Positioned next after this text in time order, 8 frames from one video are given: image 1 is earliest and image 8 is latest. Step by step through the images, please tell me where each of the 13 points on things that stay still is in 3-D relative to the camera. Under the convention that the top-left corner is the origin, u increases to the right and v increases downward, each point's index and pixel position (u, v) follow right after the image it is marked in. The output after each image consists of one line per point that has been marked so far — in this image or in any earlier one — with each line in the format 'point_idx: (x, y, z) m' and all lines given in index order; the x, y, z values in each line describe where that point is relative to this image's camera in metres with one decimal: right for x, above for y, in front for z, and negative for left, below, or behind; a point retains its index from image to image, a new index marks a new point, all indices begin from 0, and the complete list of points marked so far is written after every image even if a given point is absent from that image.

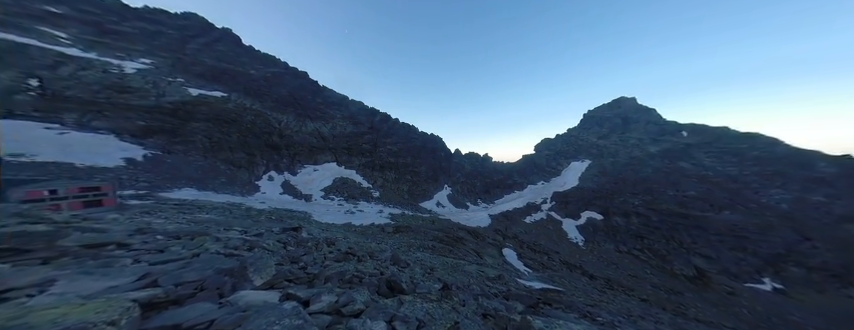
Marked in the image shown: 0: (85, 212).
0: (-26.1, -3.4, +15.8) m
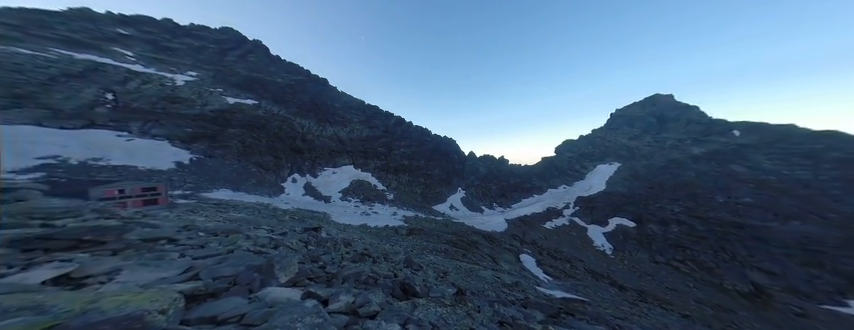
0: (-24.4, -3.7, +18.0) m
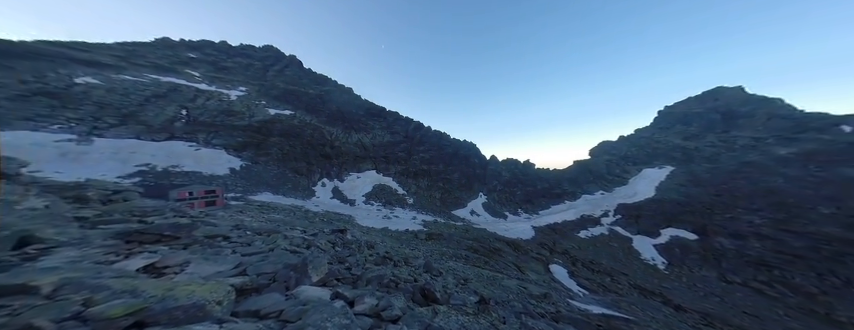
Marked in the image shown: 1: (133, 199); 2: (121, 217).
0: (-21.5, -4.3, +20.6) m
1: (-16.8, -1.9, +12.0) m
2: (-14.5, -2.3, +9.7) m
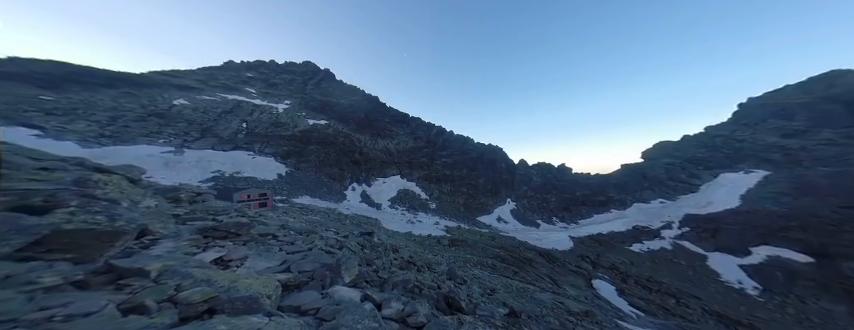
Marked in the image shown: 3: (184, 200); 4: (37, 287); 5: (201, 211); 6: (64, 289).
0: (-18.1, -4.9, +23.1) m
1: (-14.5, -2.3, +14.0) m
2: (-12.5, -2.7, +11.4) m
3: (-14.6, -2.0, +12.8) m
4: (-6.5, -2.0, +3.4) m
5: (-13.0, -2.6, +12.1) m
6: (-6.4, -2.2, +3.6) m
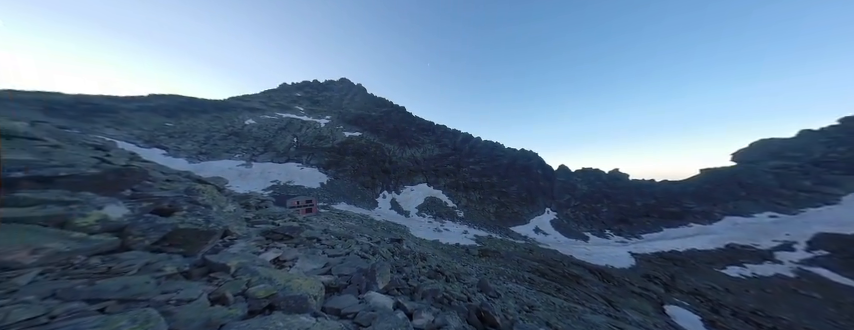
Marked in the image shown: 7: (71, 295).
0: (-14.1, -6.1, +25.3) m
1: (-11.9, -3.1, +15.9) m
2: (-10.3, -3.3, +13.0) m
3: (-12.2, -2.8, +14.7) m
4: (-5.5, -2.3, +4.3) m
5: (-10.7, -3.3, +13.8) m
6: (-5.3, -2.4, +4.5) m
7: (-5.6, -2.0, +3.3) m
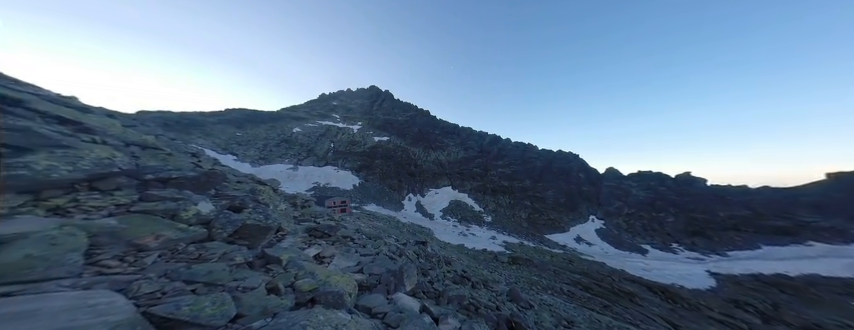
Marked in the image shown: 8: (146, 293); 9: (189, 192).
0: (-10.5, -6.6, +26.8) m
1: (-9.5, -3.4, +17.3) m
2: (-8.2, -3.6, +14.3) m
3: (-9.9, -3.1, +16.2) m
4: (-4.6, -2.4, +5.0) m
5: (-8.5, -3.6, +15.1) m
6: (-4.4, -2.5, +5.2) m
7: (-4.8, -2.1, +4.0) m
8: (-4.5, -2.1, +3.4) m
9: (-7.4, -0.8, +6.6) m
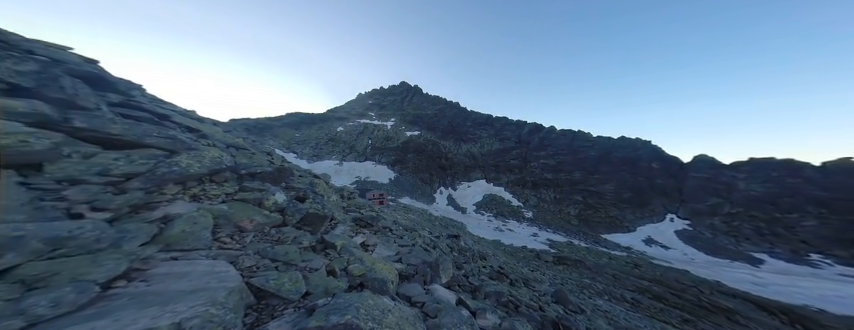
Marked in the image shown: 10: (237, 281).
0: (-5.7, -5.9, +28.4) m
1: (-6.3, -3.0, +18.7) m
2: (-5.5, -3.3, +15.5) m
3: (-6.9, -2.8, +17.7) m
4: (-3.4, -2.2, +5.8) m
5: (-5.7, -3.3, +16.4) m
6: (-3.2, -2.4, +6.0) m
7: (-3.8, -2.0, +4.9) m
8: (-3.6, -2.0, +4.2) m
9: (-6.0, -0.7, +7.8) m
10: (-3.1, -1.9, +3.4) m
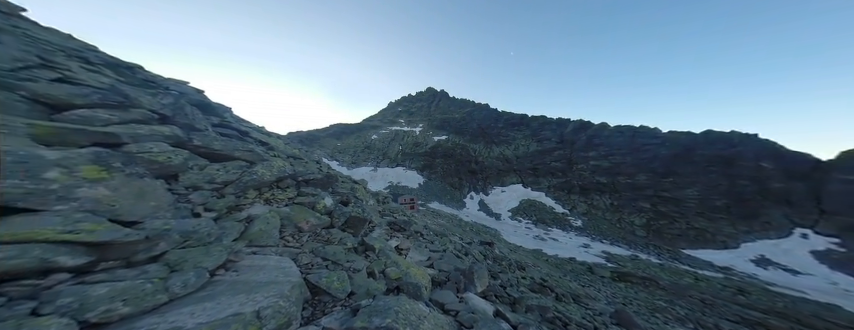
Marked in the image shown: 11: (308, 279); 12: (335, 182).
0: (-1.4, -6.6, +28.8) m
1: (-3.4, -3.6, +19.4) m
2: (-3.0, -3.7, +16.1) m
3: (-4.2, -3.3, +18.4) m
4: (-2.3, -2.4, +6.2) m
5: (-3.1, -3.7, +17.0) m
6: (-2.1, -2.6, +6.4) m
7: (-2.8, -2.2, +5.3) m
8: (-2.7, -2.2, +4.7) m
9: (-4.6, -1.0, +8.6) m
10: (-2.4, -2.0, +3.8) m
11: (-2.5, -2.4, +4.4) m
12: (-4.4, -0.8, +9.7) m
